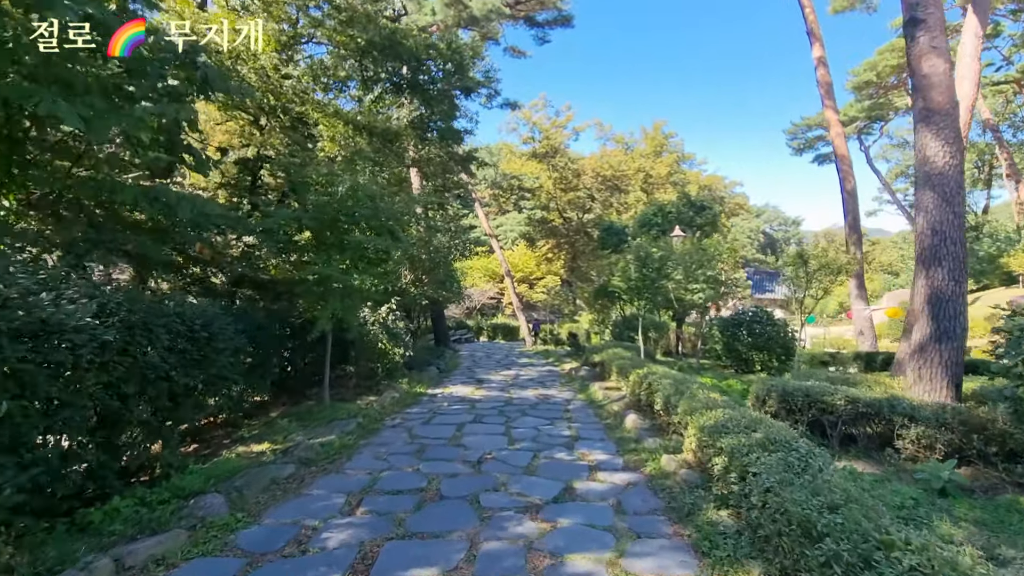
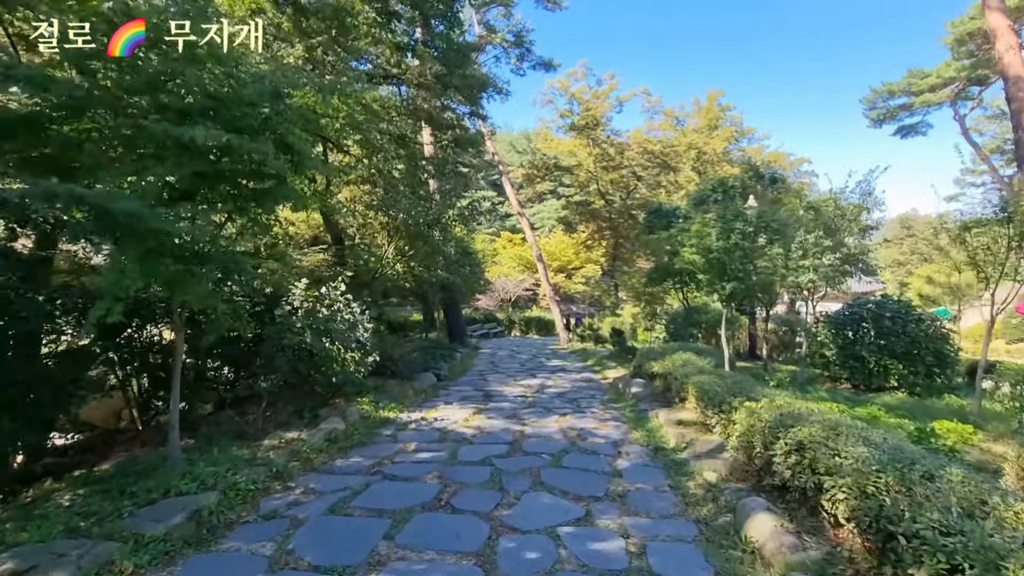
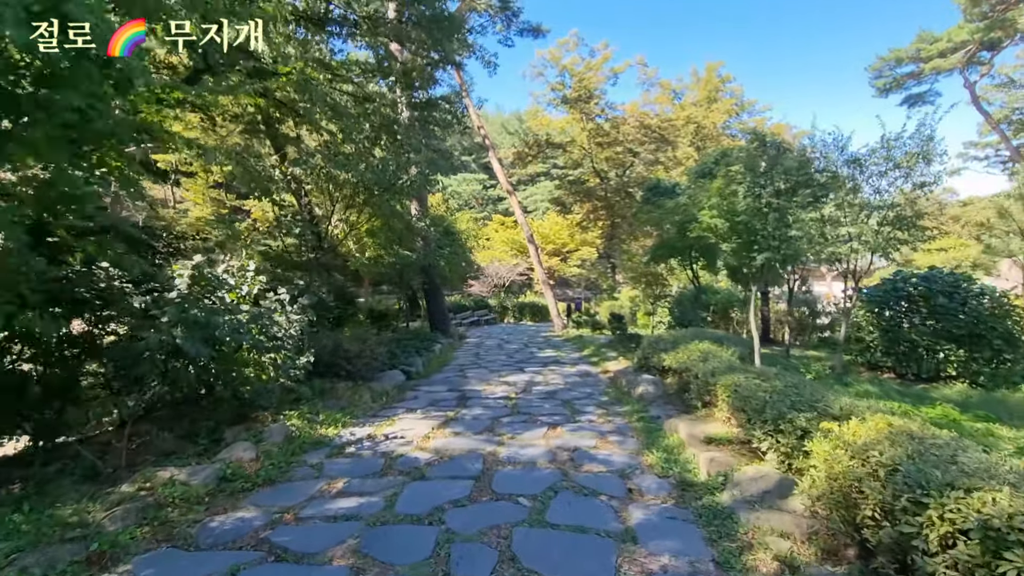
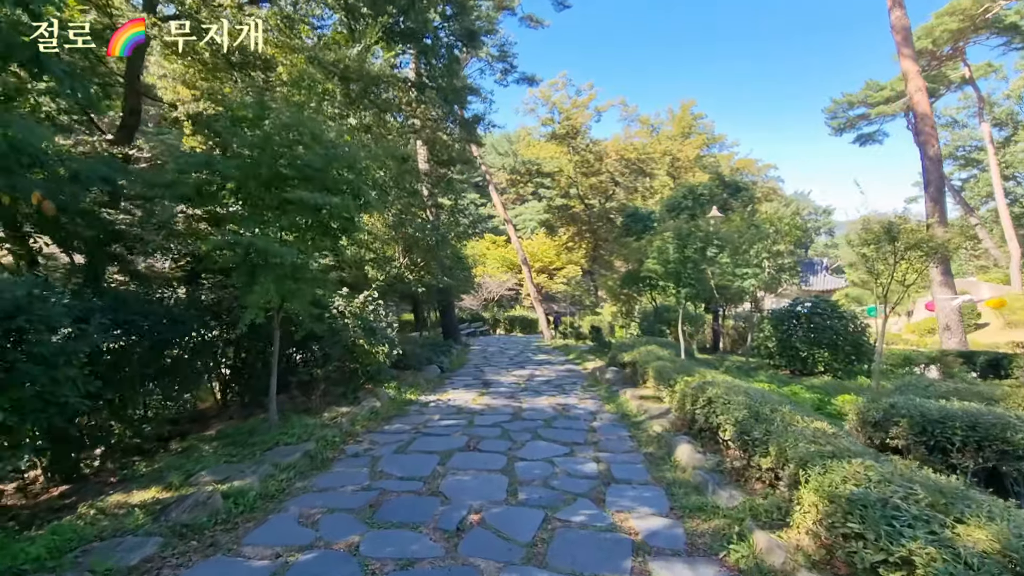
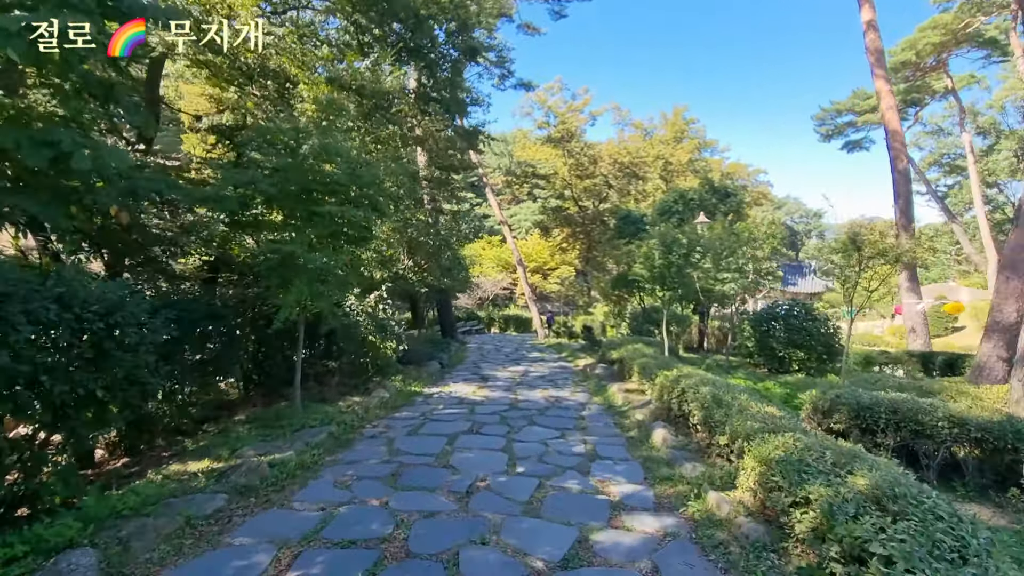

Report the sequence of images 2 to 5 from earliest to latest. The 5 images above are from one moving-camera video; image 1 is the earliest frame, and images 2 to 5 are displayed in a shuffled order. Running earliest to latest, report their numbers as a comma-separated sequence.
5, 4, 2, 3
